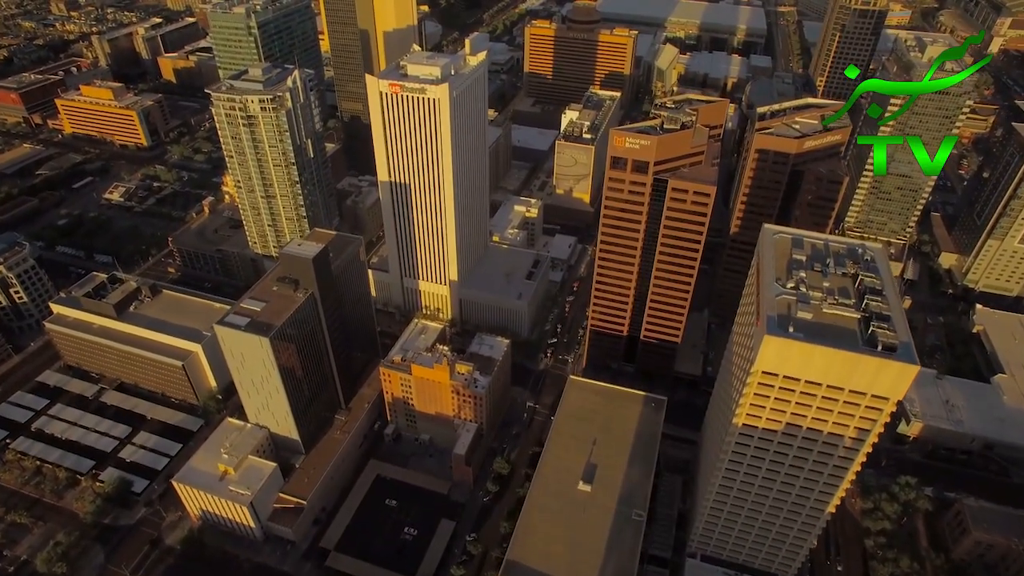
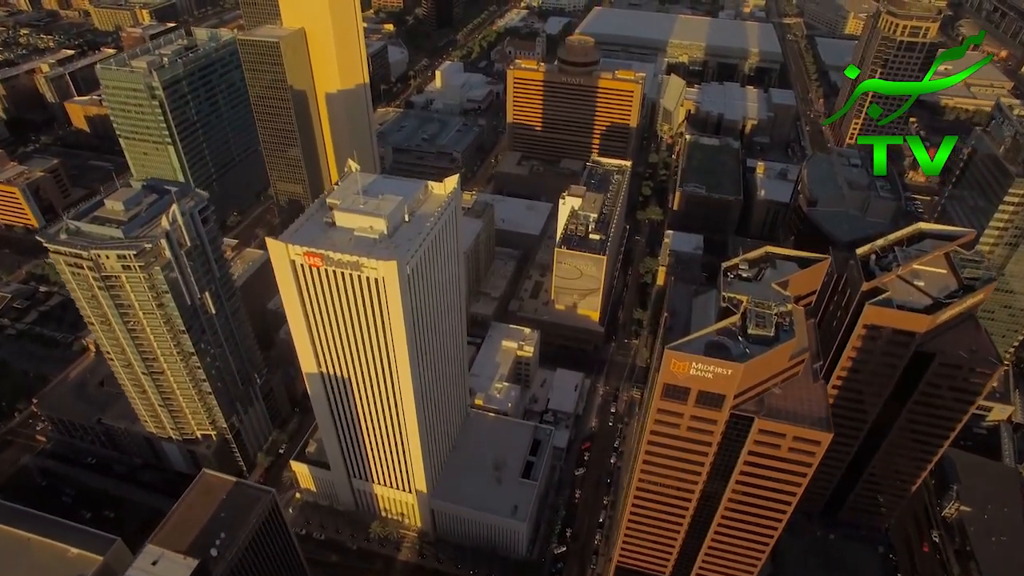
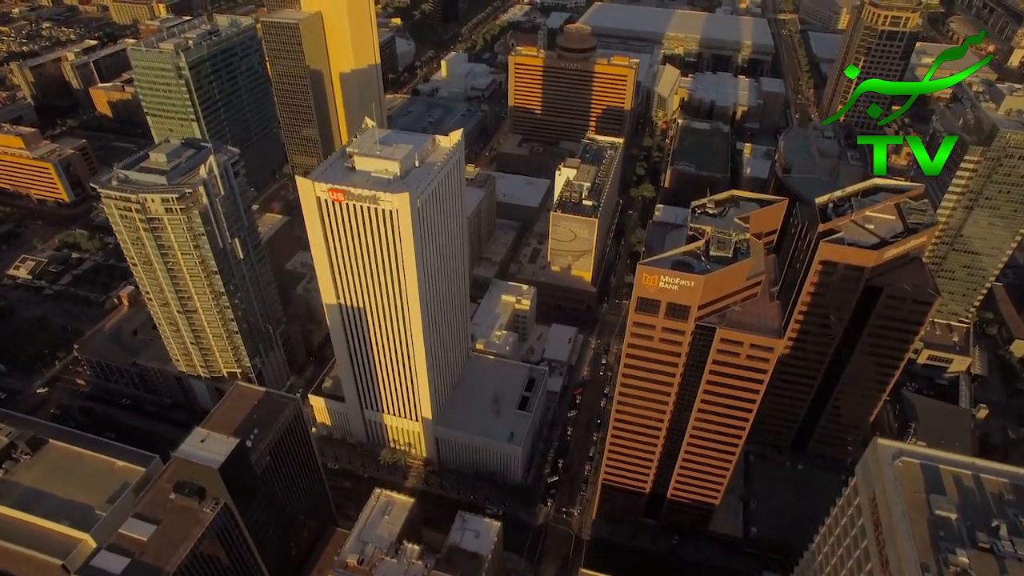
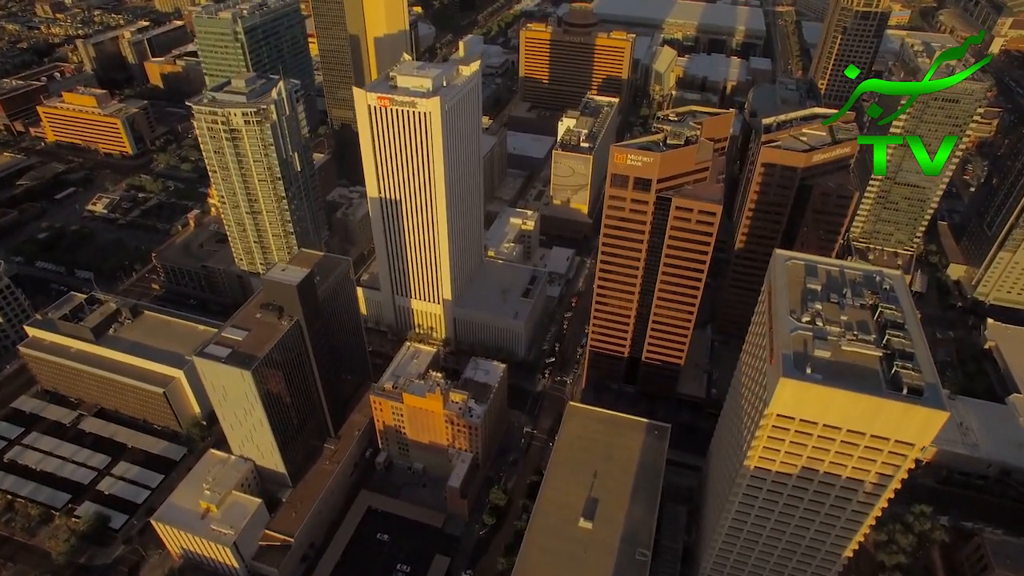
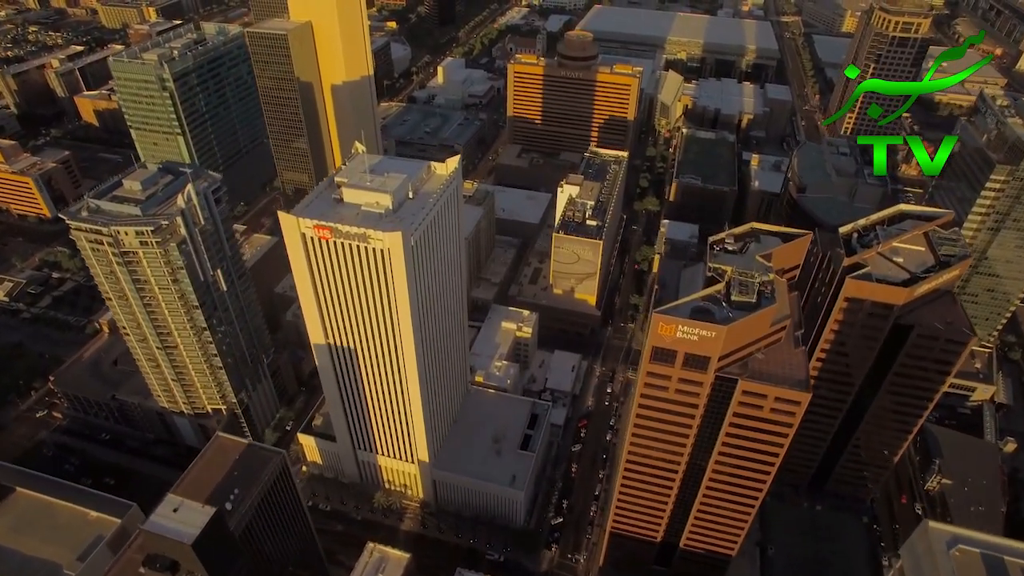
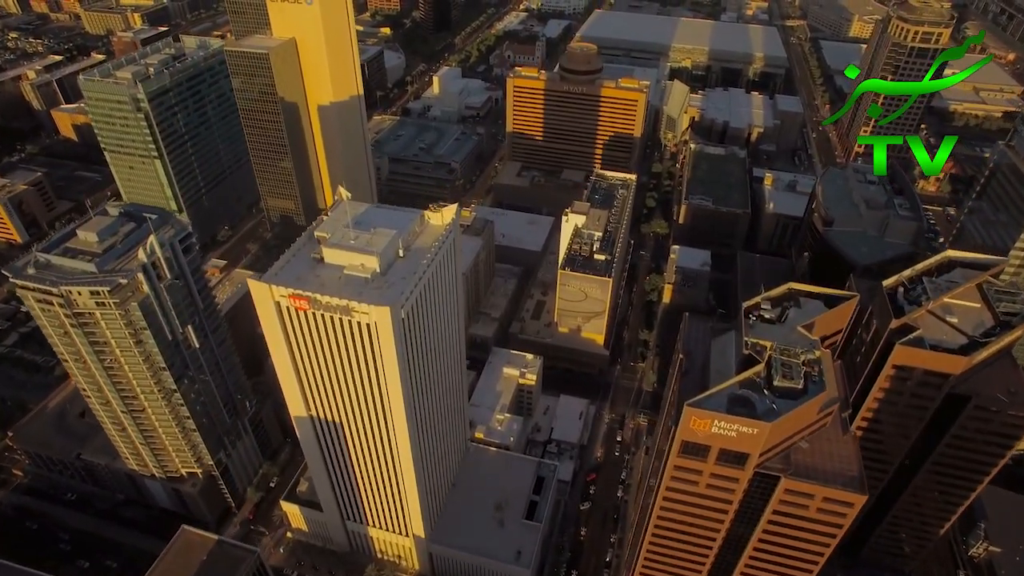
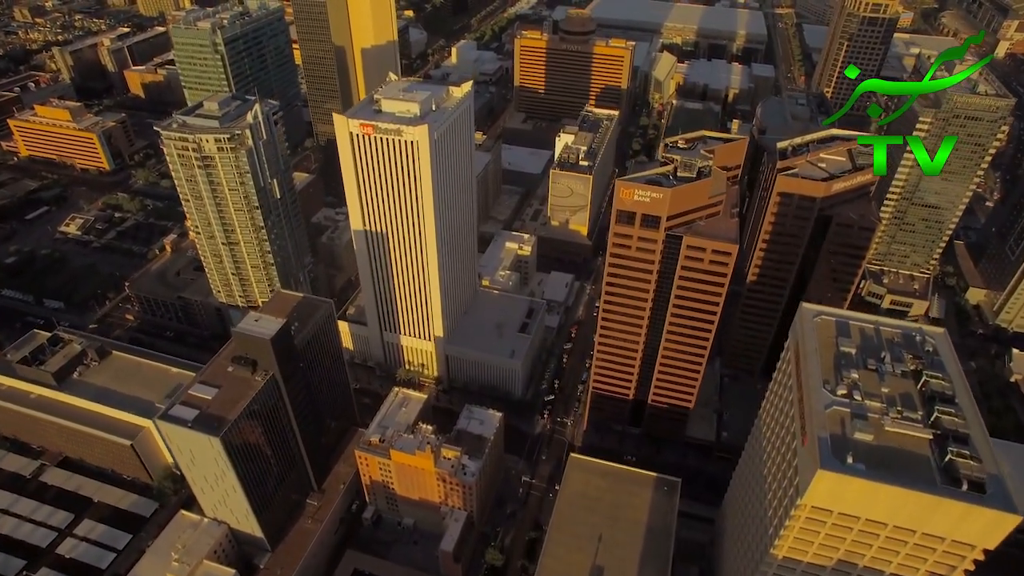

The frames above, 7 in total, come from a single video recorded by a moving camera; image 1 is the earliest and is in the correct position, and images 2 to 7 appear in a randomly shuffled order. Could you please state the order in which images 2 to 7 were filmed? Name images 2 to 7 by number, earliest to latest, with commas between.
4, 7, 3, 5, 2, 6
